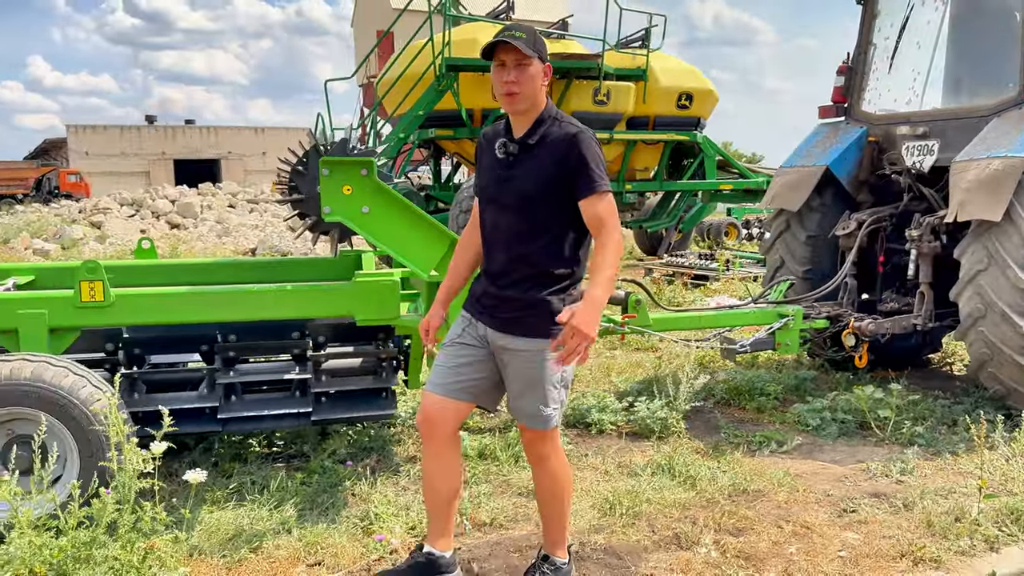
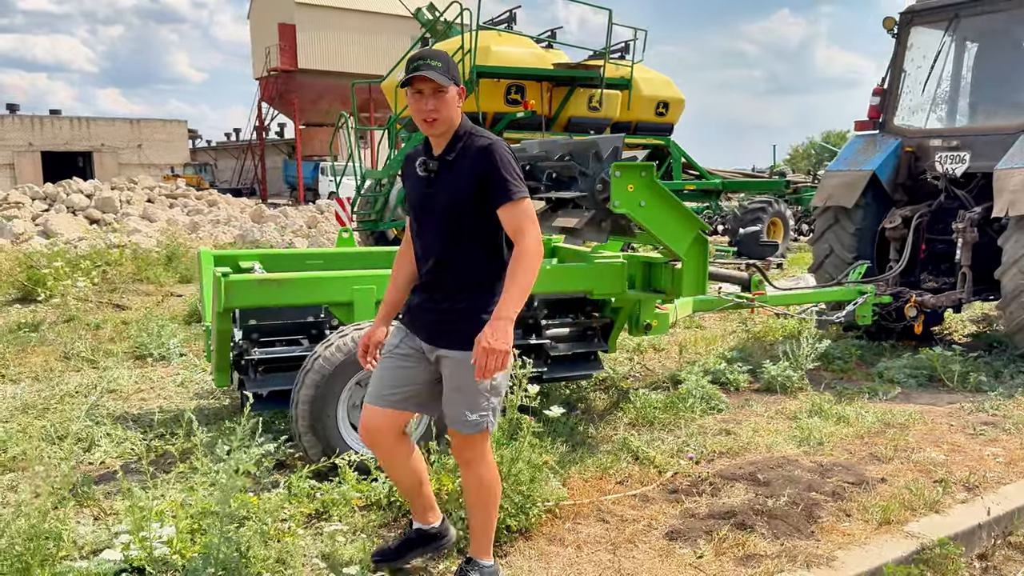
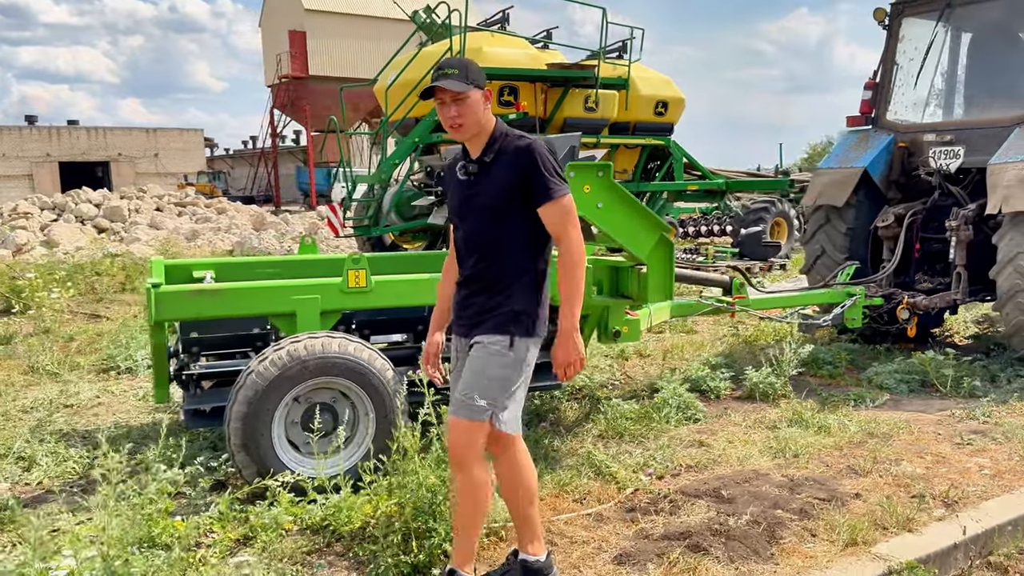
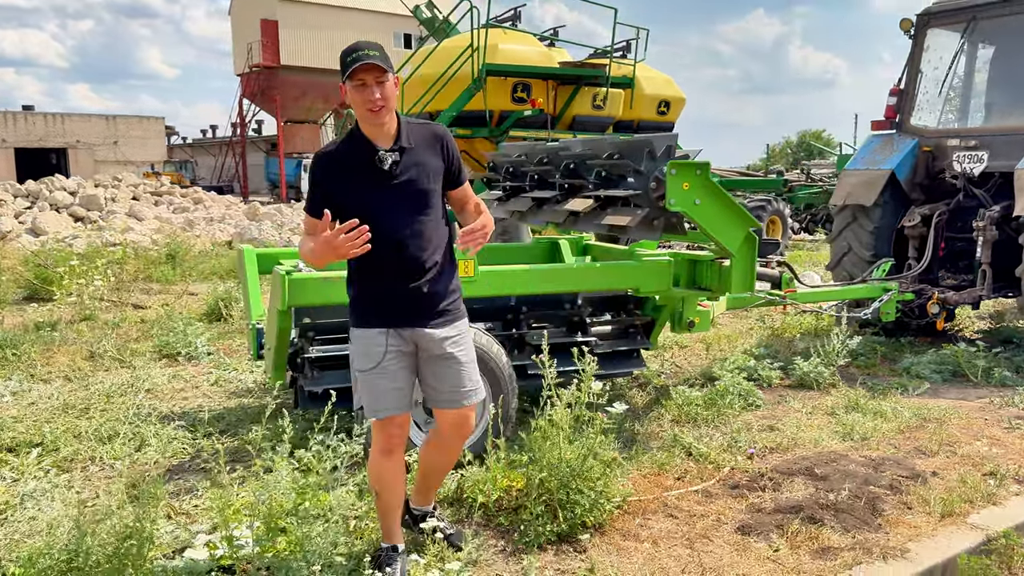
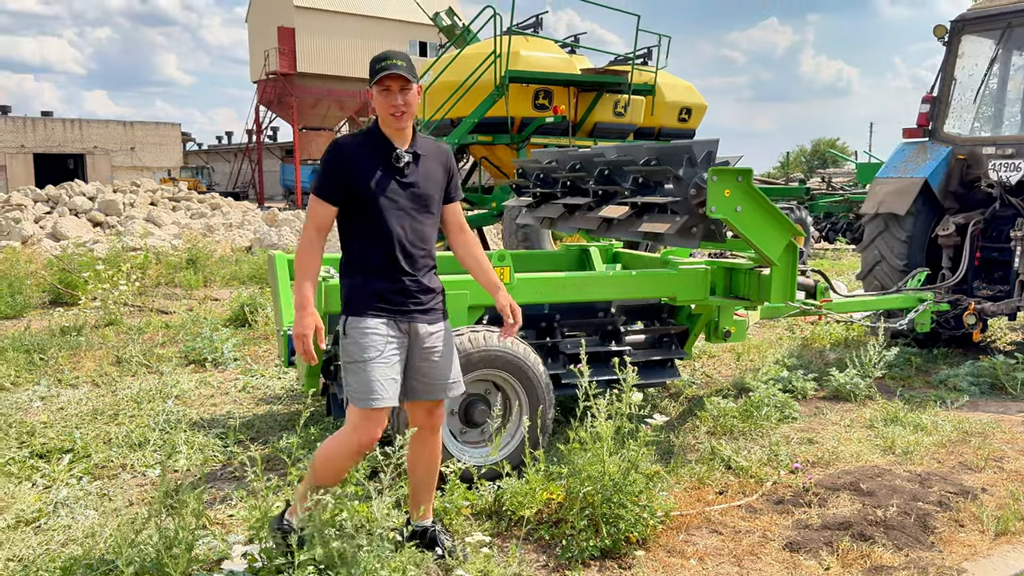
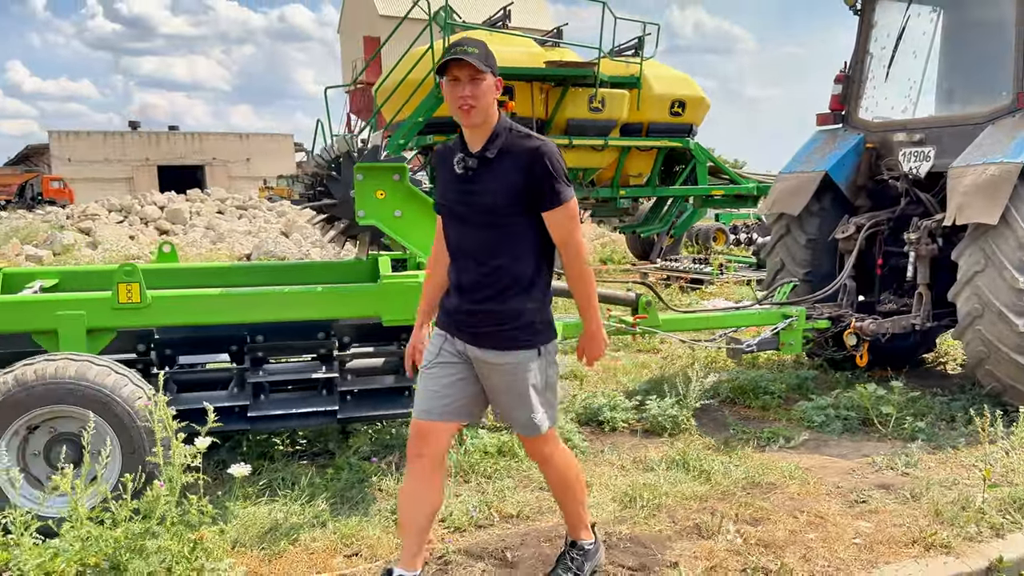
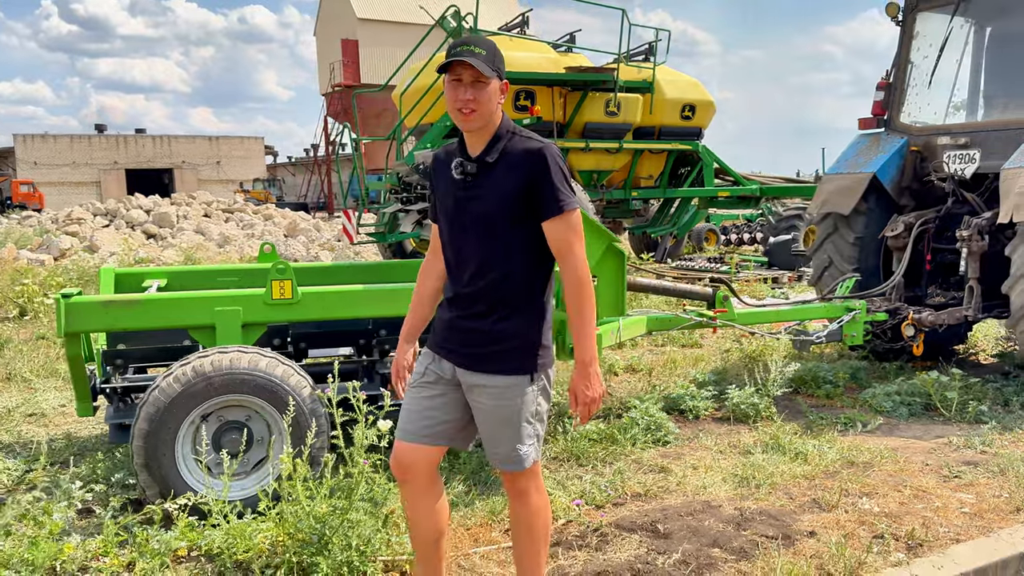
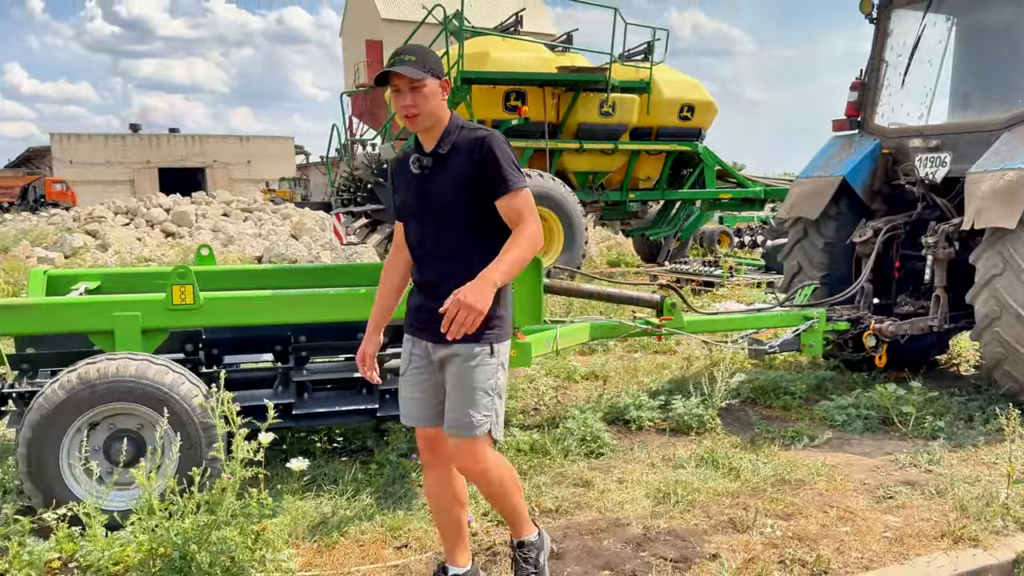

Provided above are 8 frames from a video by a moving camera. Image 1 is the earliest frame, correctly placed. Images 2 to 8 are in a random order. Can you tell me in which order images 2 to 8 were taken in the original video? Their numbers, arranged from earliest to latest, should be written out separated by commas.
6, 8, 7, 3, 2, 4, 5
